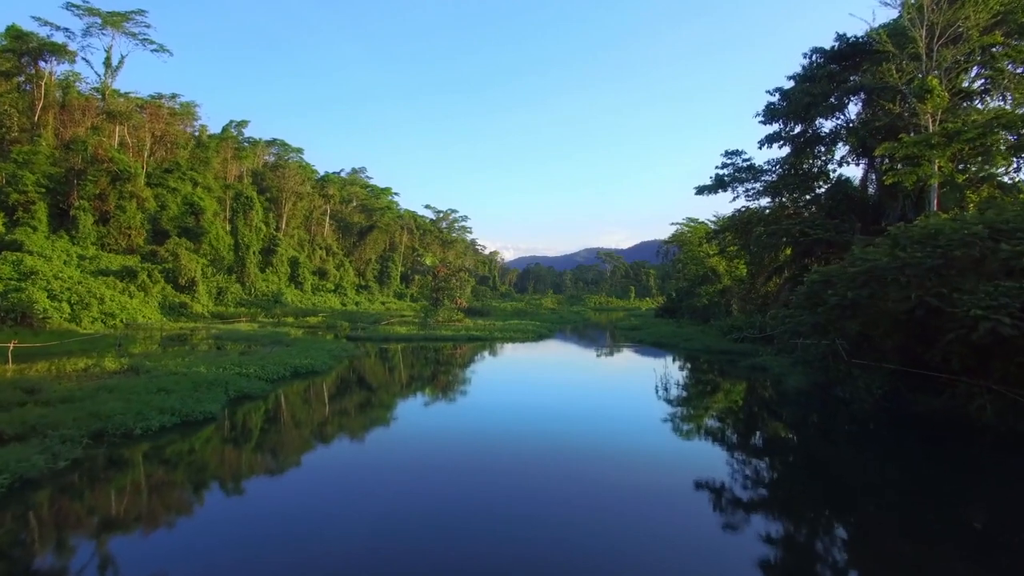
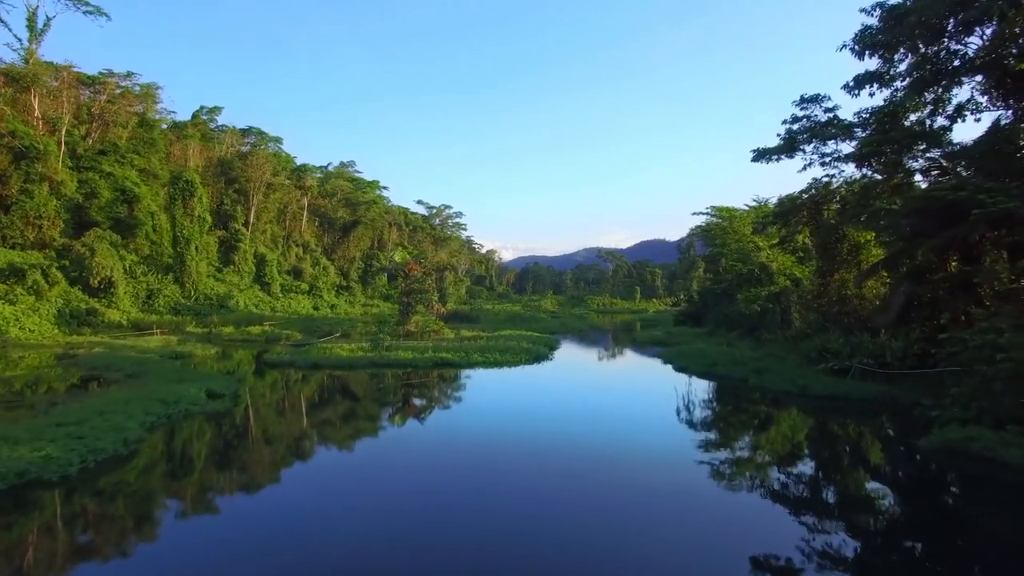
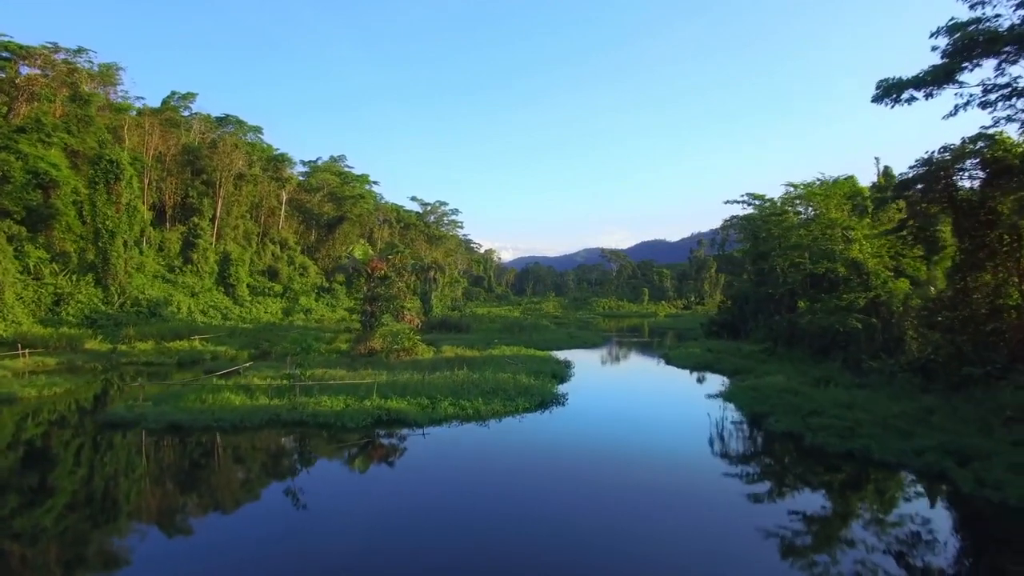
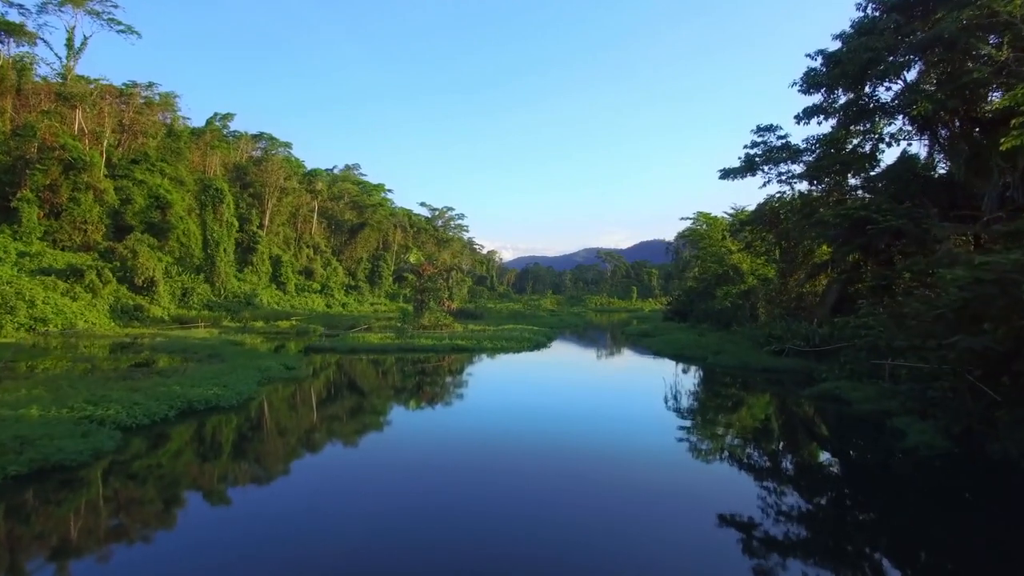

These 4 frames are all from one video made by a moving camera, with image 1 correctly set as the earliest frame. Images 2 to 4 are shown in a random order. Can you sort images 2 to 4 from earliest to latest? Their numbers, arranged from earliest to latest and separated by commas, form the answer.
4, 2, 3
